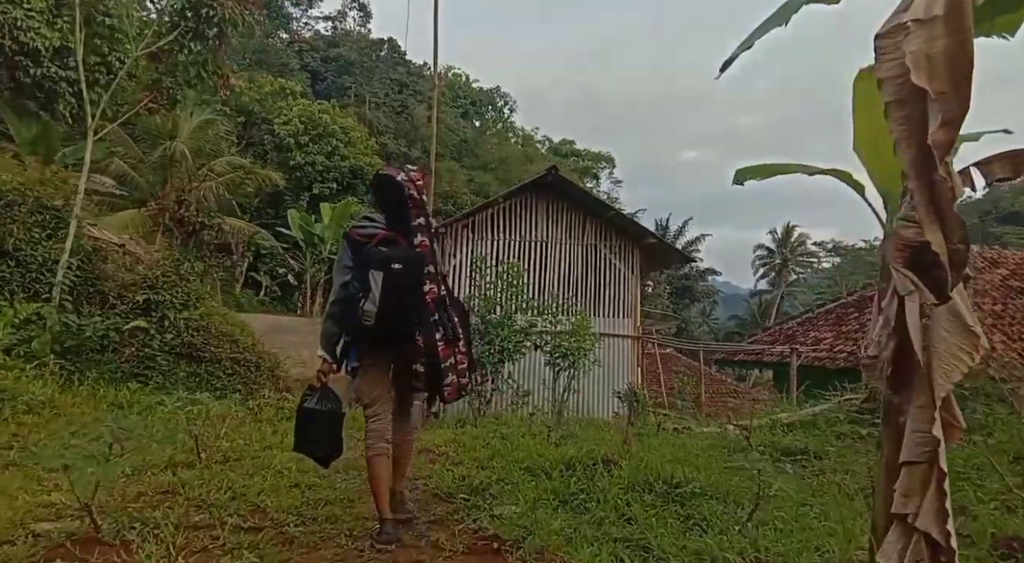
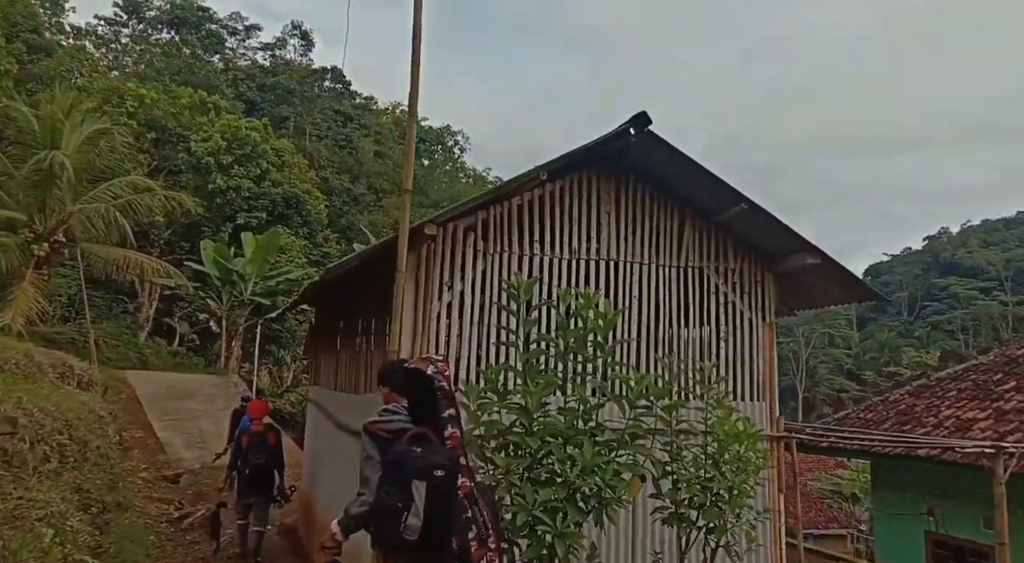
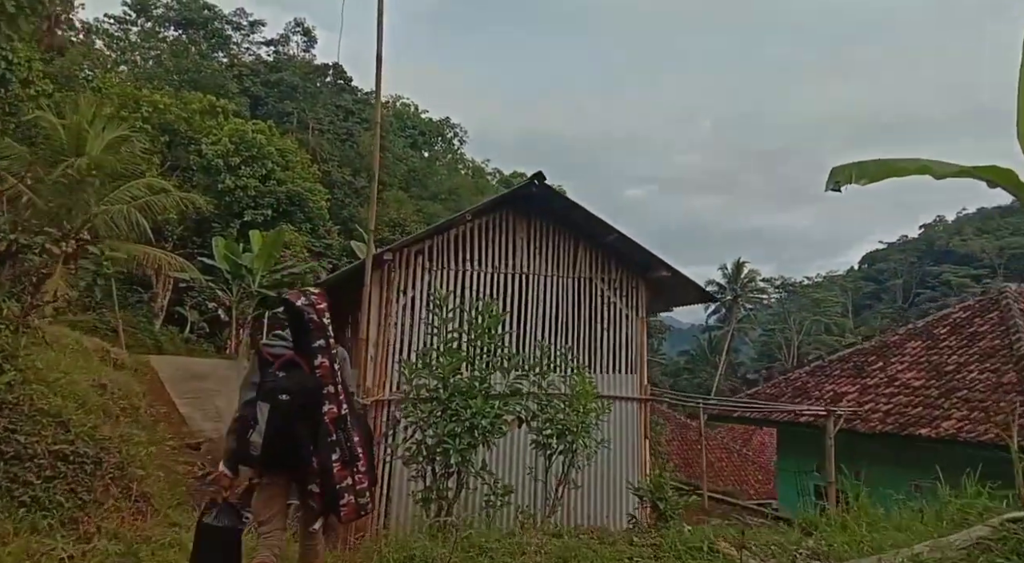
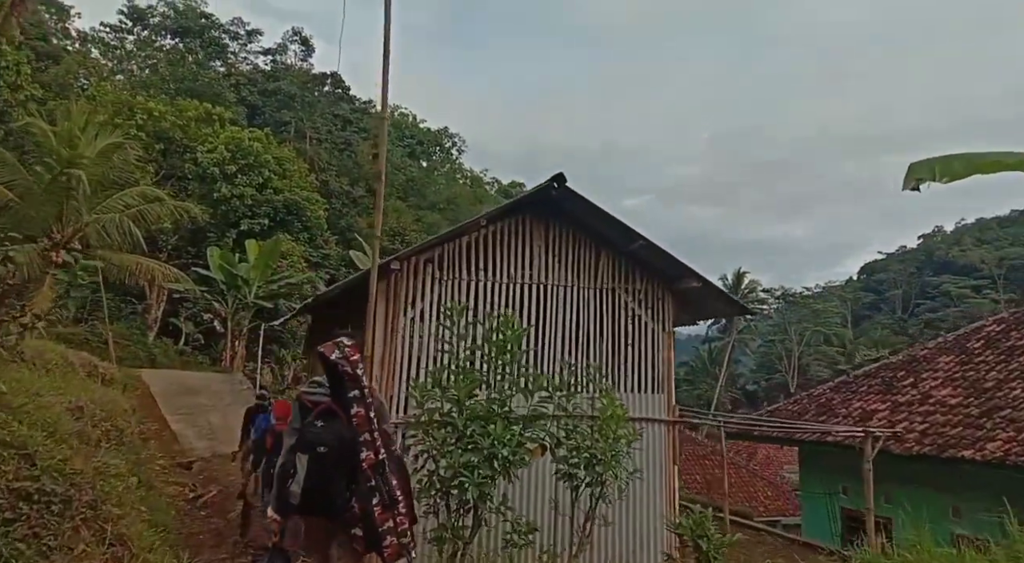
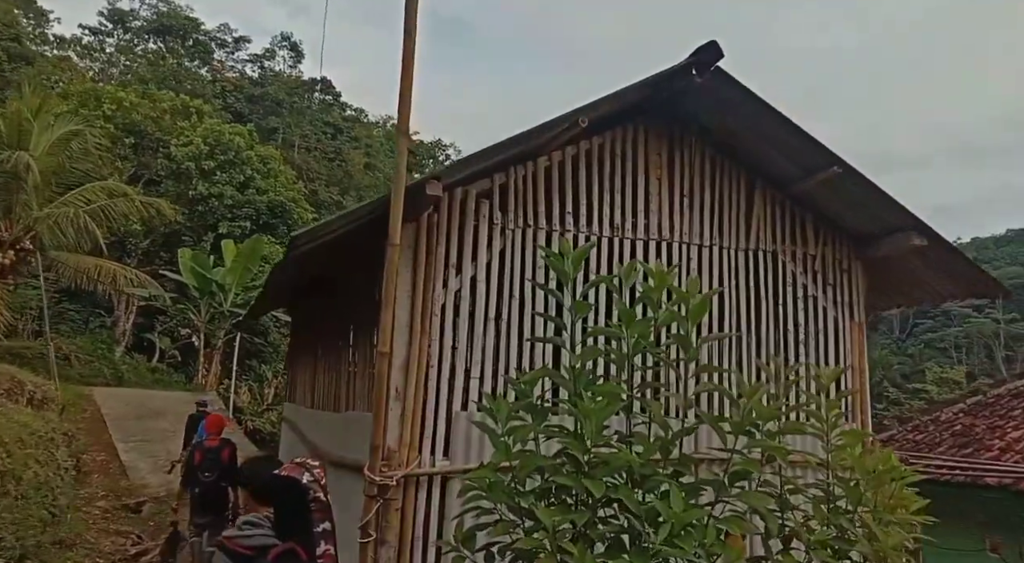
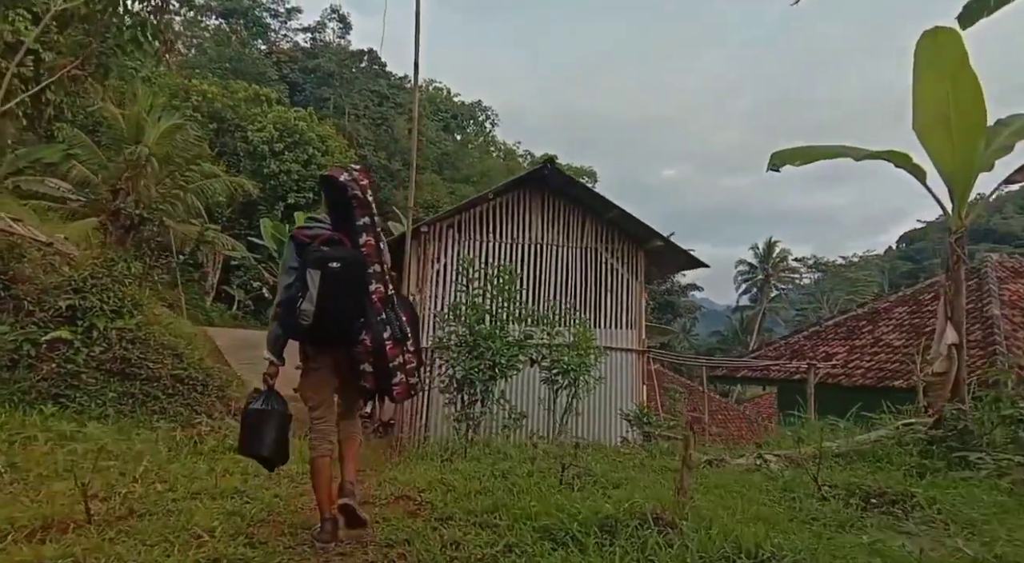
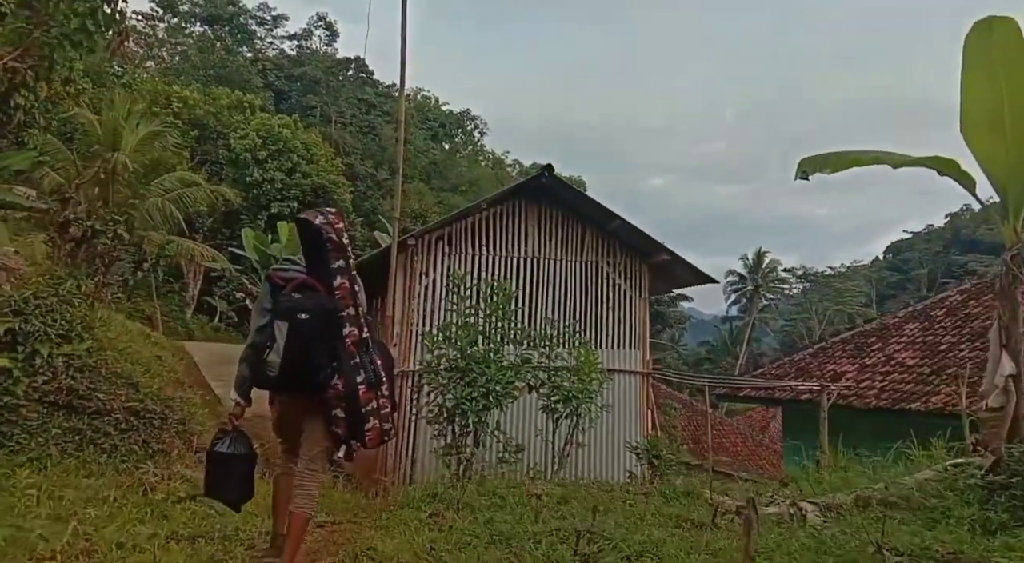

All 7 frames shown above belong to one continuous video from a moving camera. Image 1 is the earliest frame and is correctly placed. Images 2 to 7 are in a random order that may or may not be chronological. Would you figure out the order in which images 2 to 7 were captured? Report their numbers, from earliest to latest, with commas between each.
6, 7, 3, 4, 2, 5
